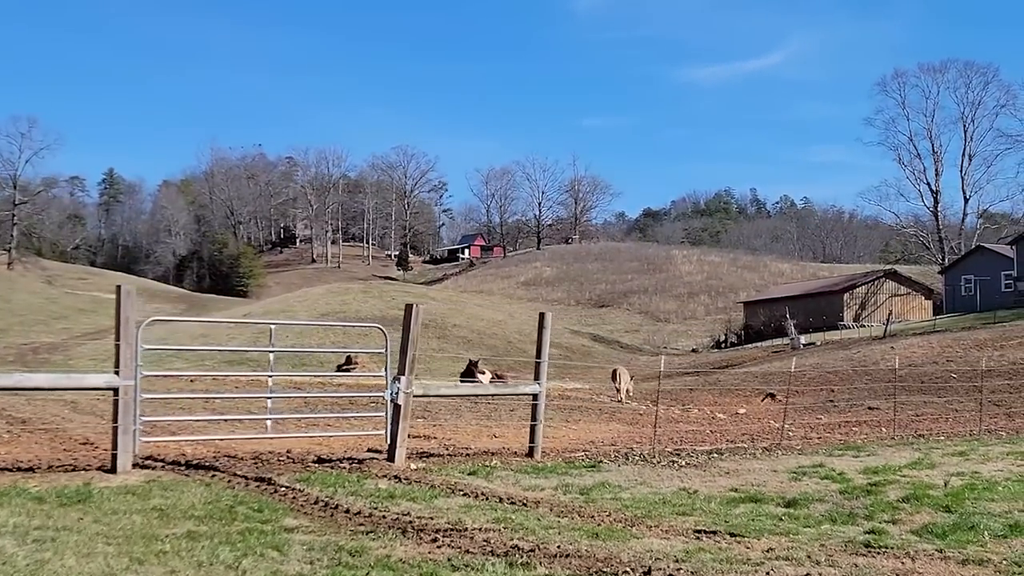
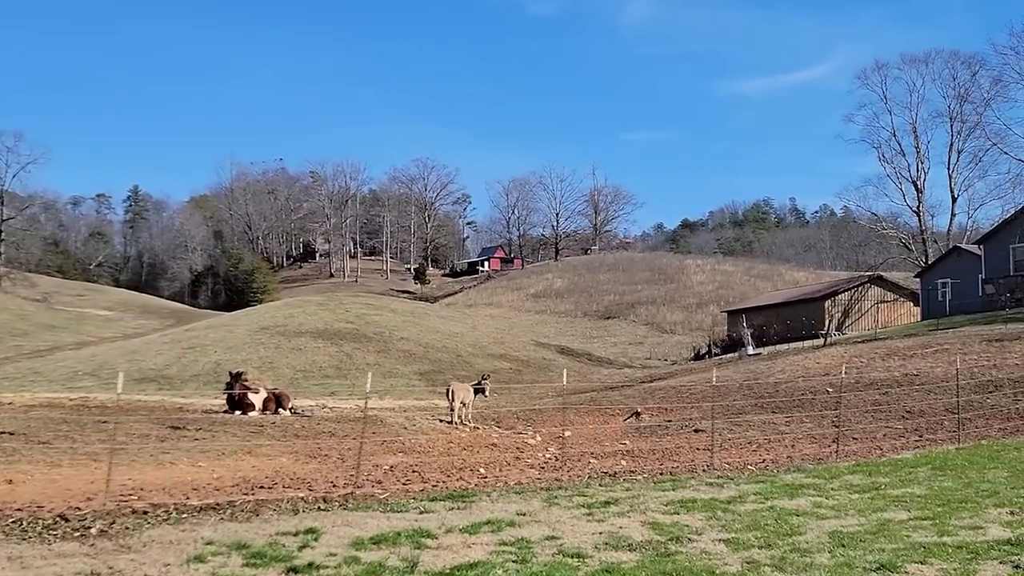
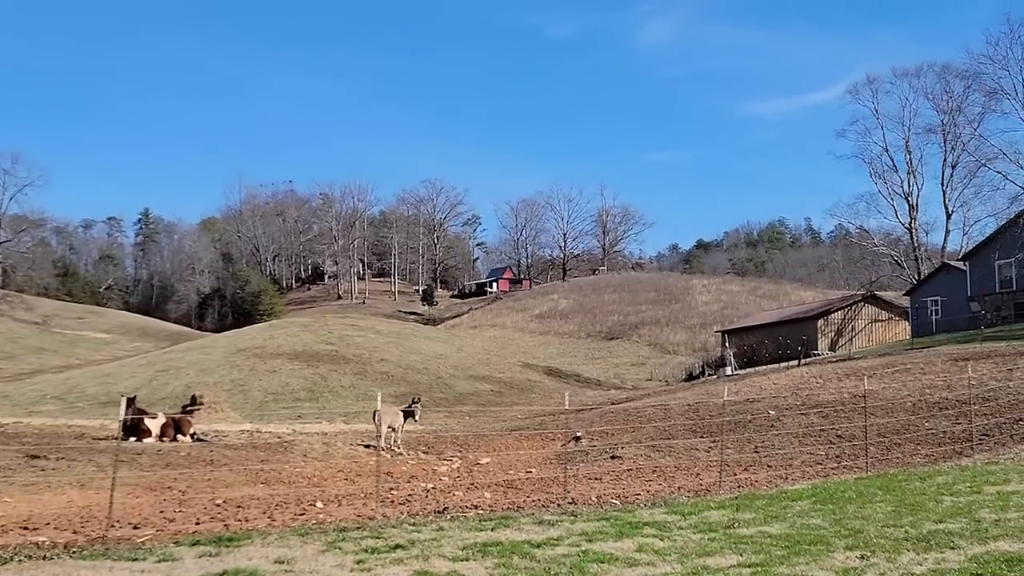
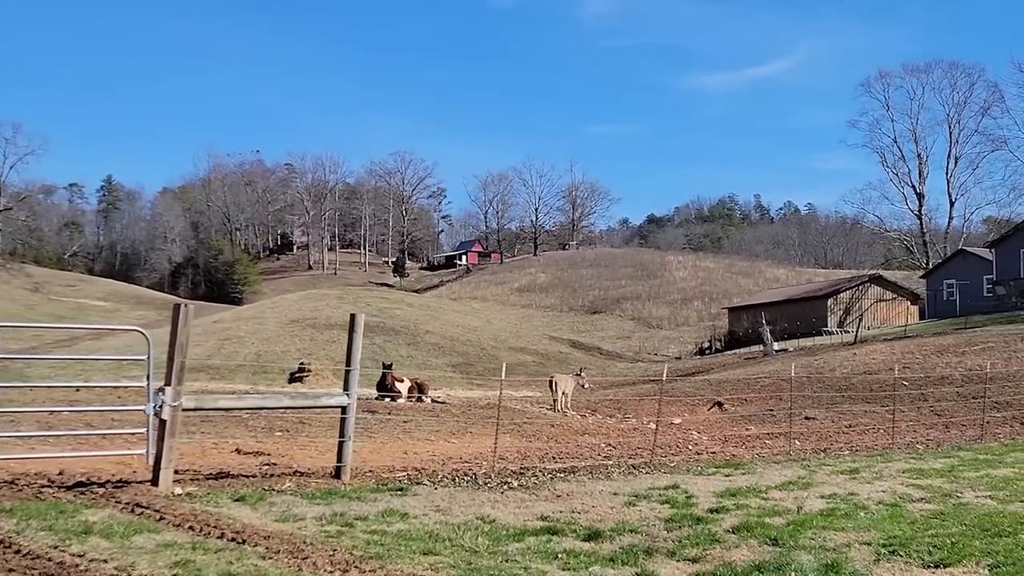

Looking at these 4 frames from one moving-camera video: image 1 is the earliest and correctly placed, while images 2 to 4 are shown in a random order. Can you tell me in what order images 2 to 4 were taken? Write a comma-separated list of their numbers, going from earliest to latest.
4, 2, 3
